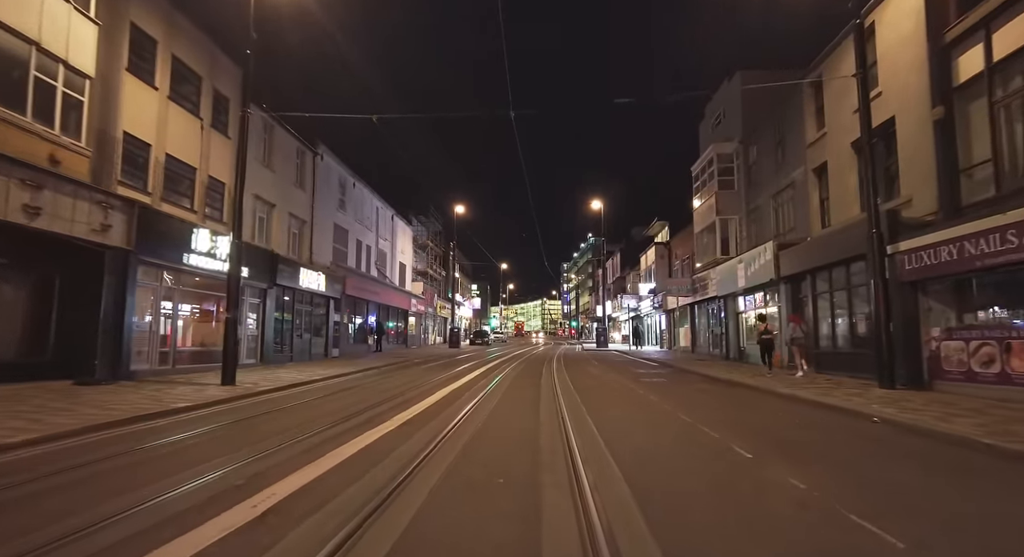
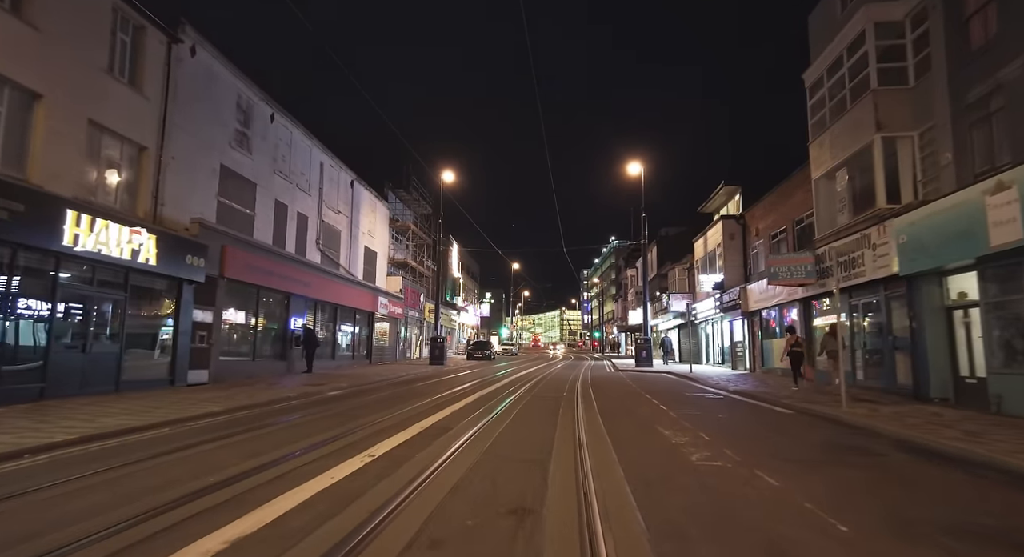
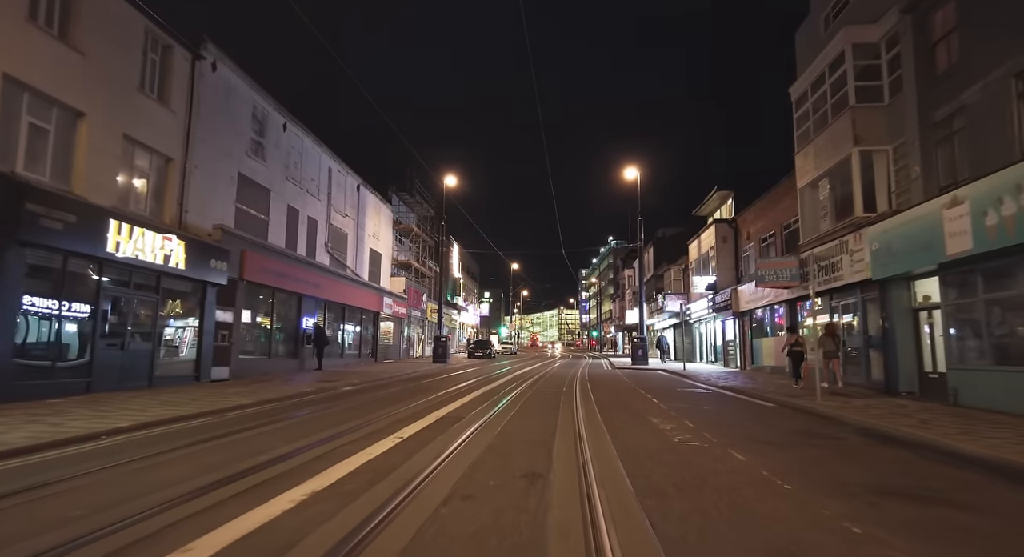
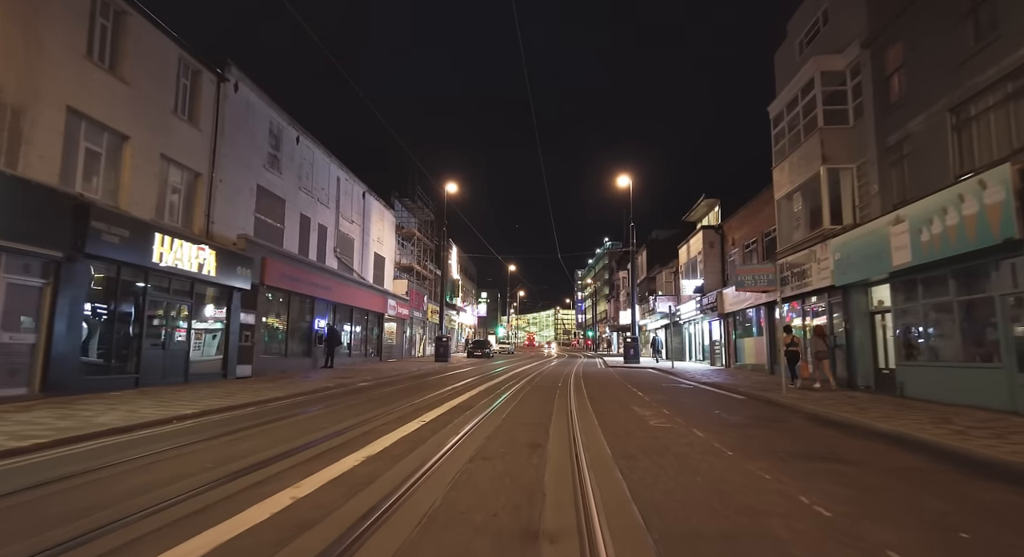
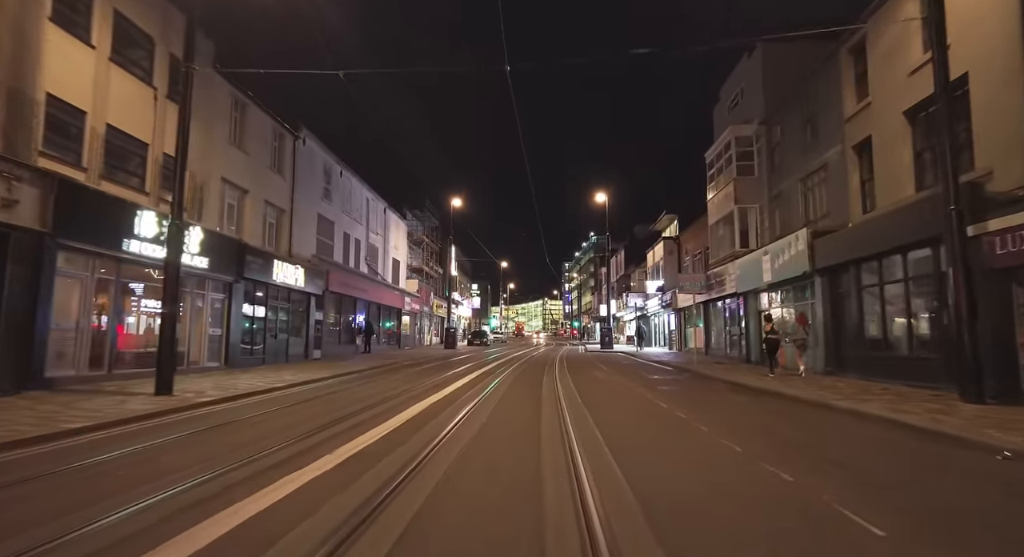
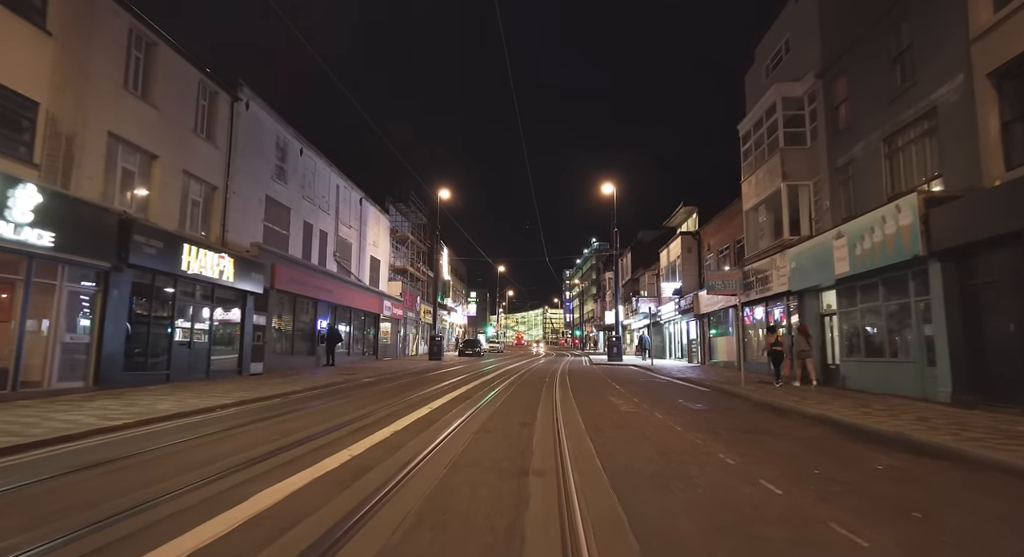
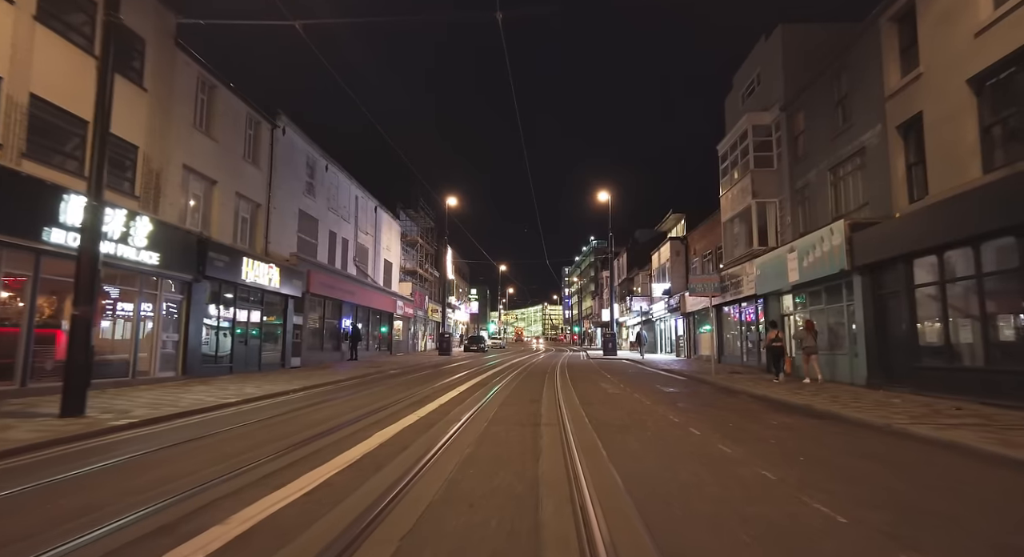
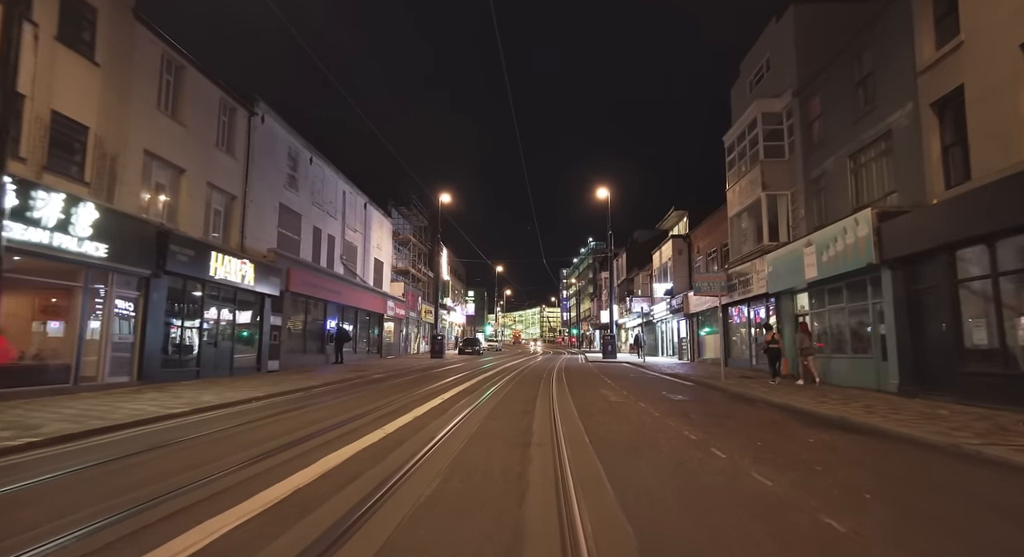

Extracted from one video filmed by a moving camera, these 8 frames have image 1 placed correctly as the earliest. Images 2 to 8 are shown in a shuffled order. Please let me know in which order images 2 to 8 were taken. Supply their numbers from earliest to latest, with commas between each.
5, 7, 8, 6, 4, 3, 2
